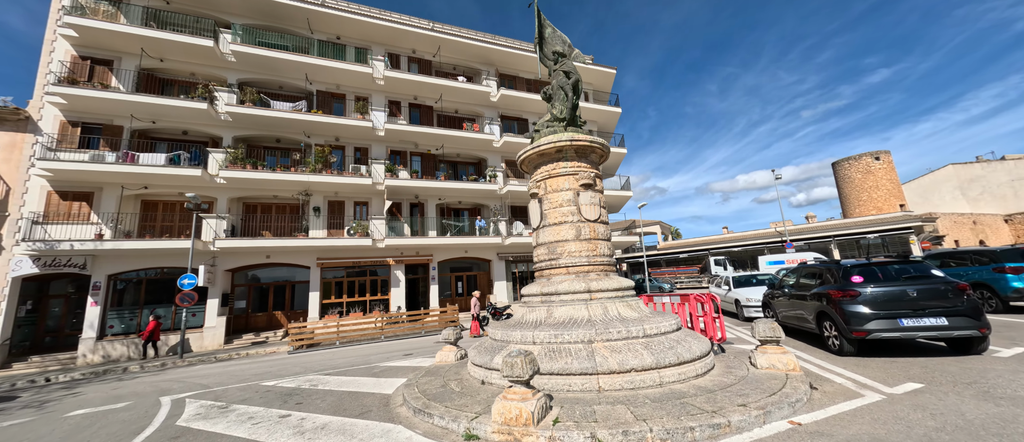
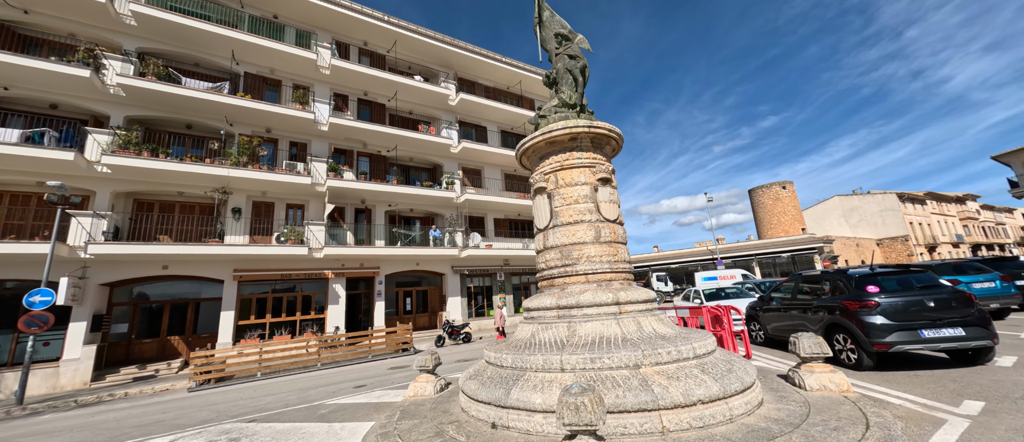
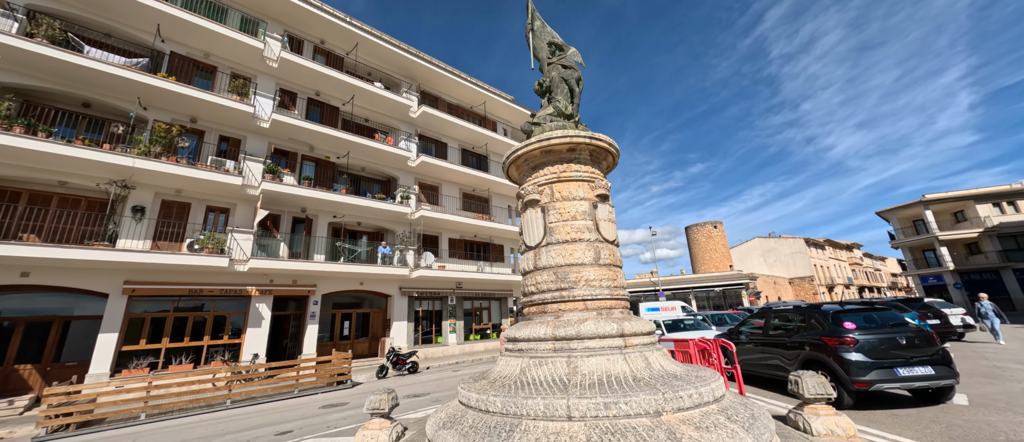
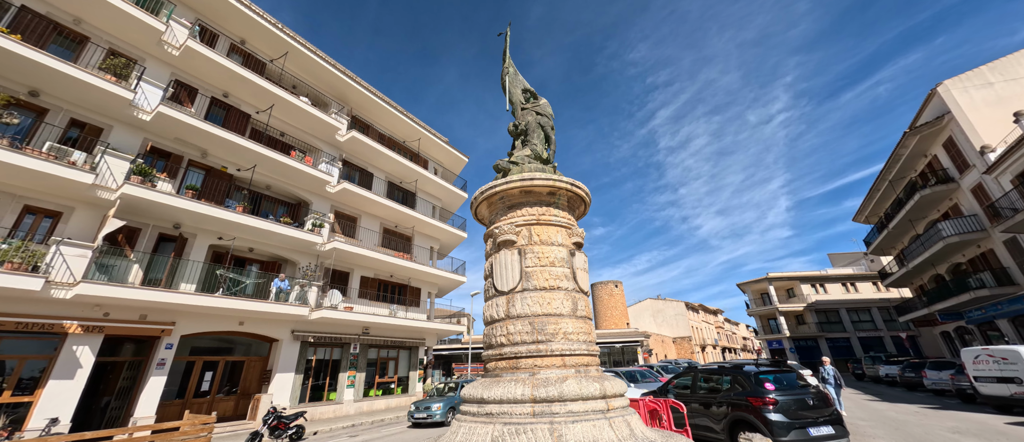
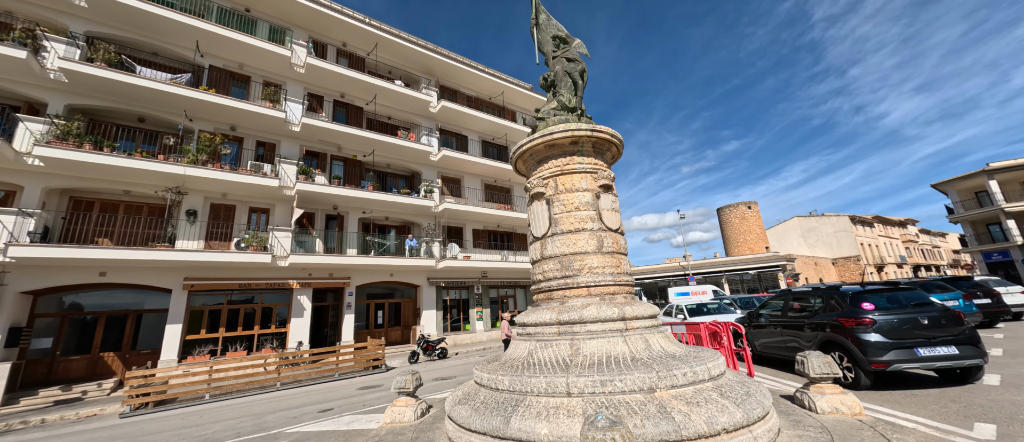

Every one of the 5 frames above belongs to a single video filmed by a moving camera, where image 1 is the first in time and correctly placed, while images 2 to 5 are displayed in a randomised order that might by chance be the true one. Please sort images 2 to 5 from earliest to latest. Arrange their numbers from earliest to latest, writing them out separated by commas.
2, 5, 3, 4
